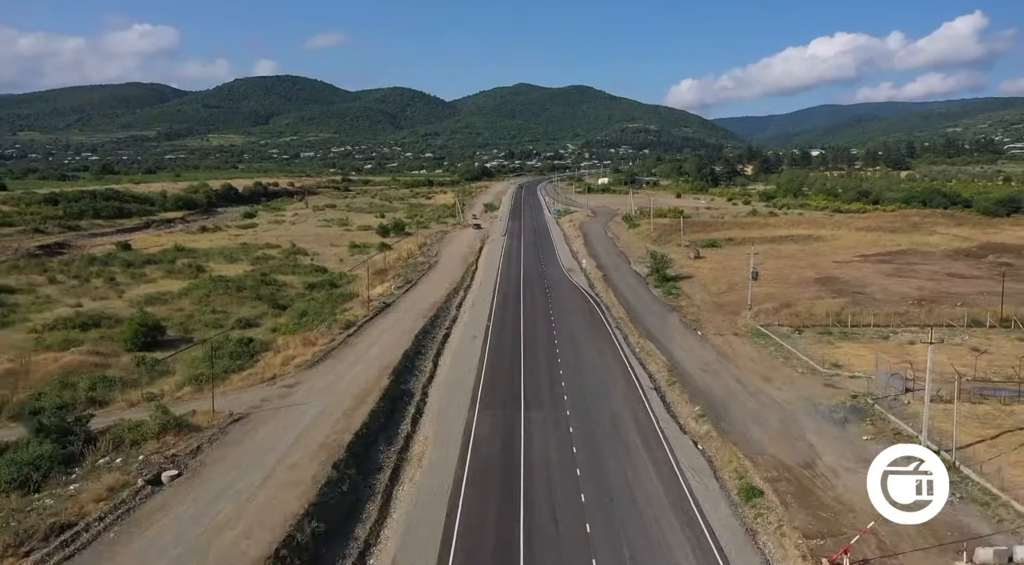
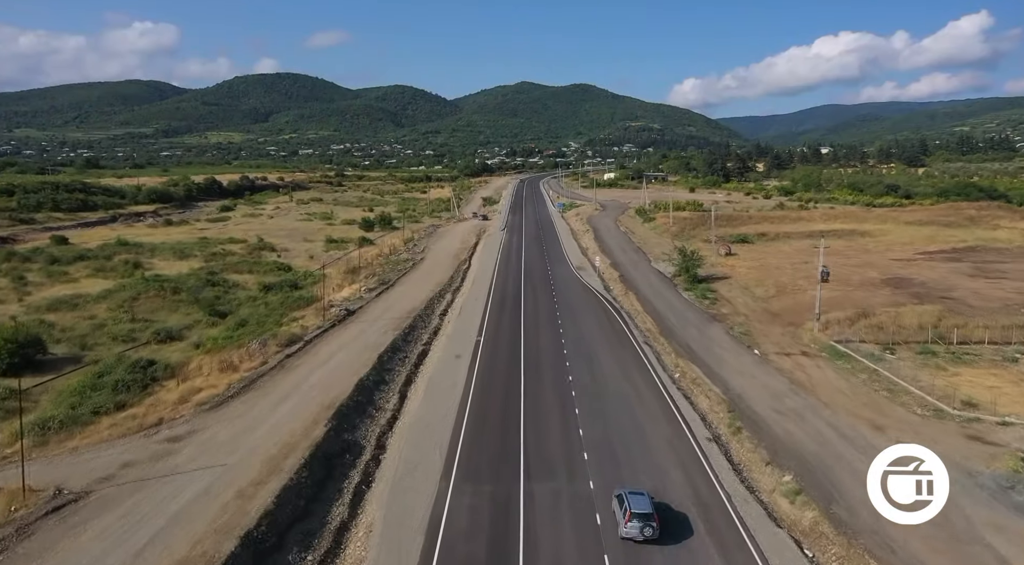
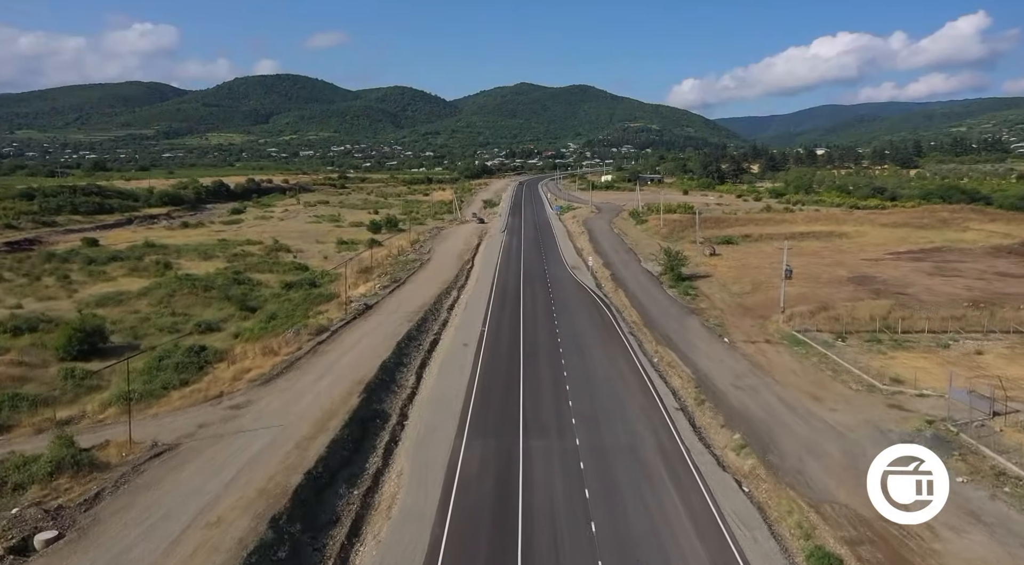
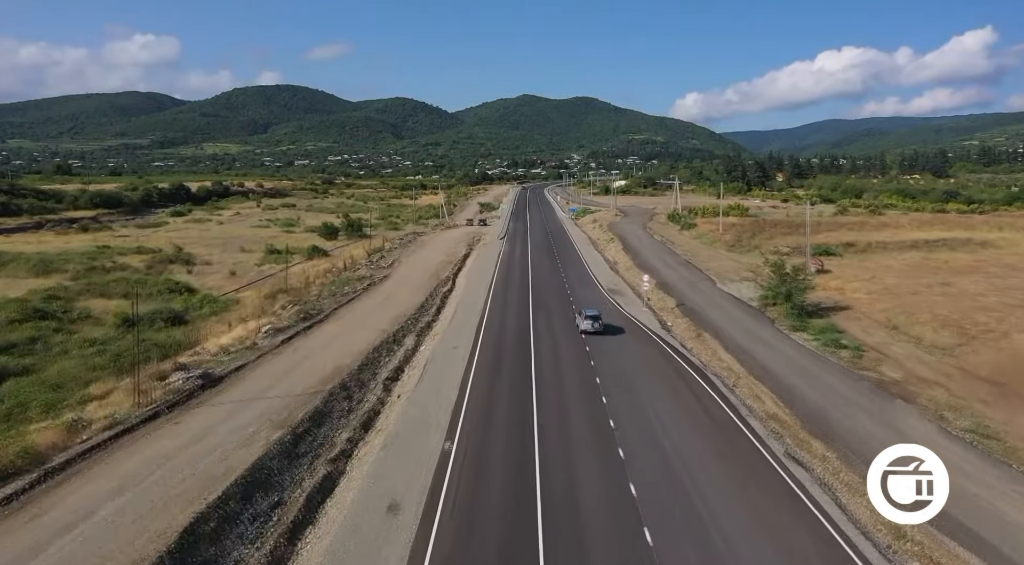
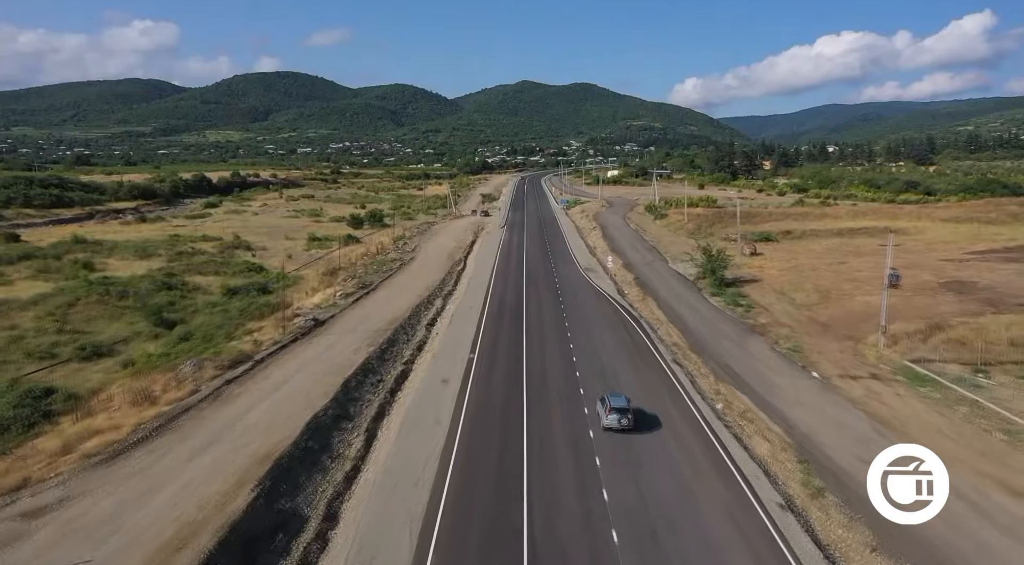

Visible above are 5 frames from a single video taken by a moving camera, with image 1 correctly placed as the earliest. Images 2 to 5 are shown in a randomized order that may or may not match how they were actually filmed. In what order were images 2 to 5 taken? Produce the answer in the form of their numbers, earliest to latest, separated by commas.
3, 2, 5, 4
